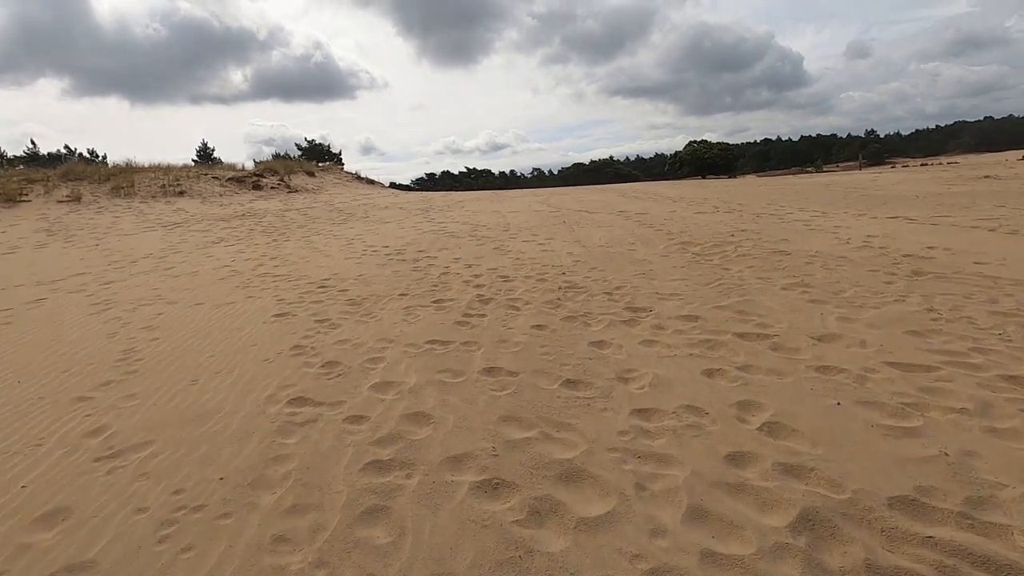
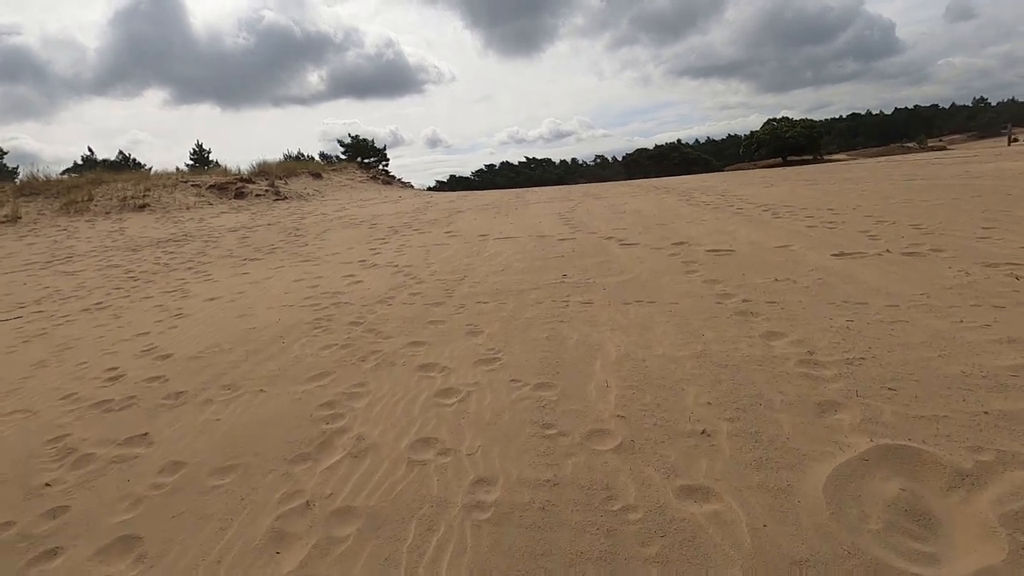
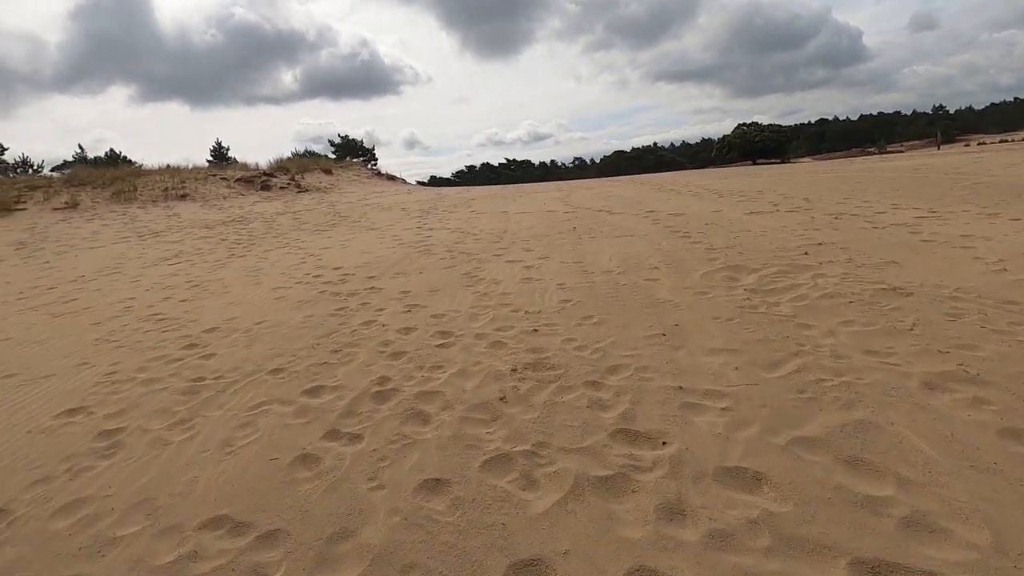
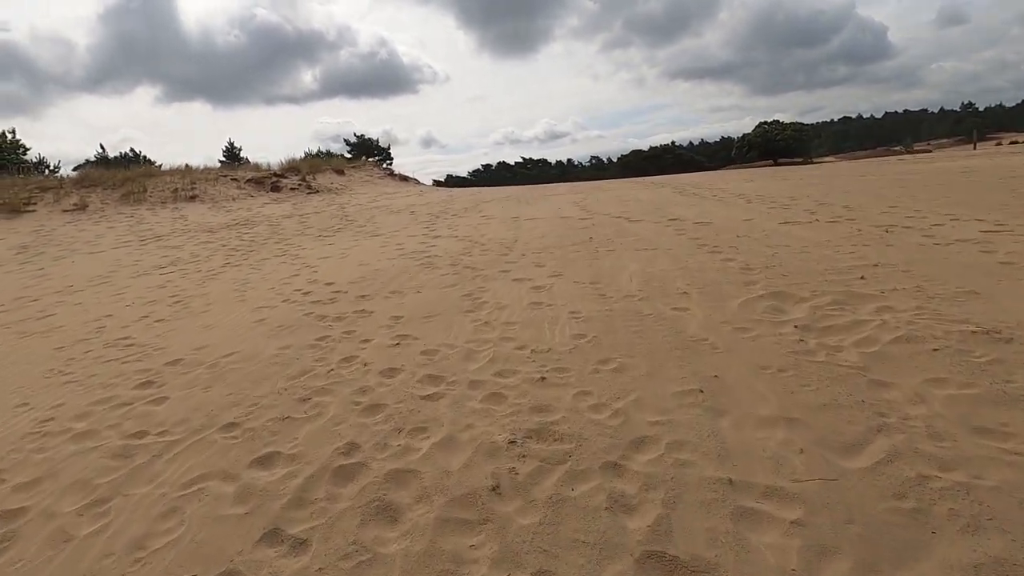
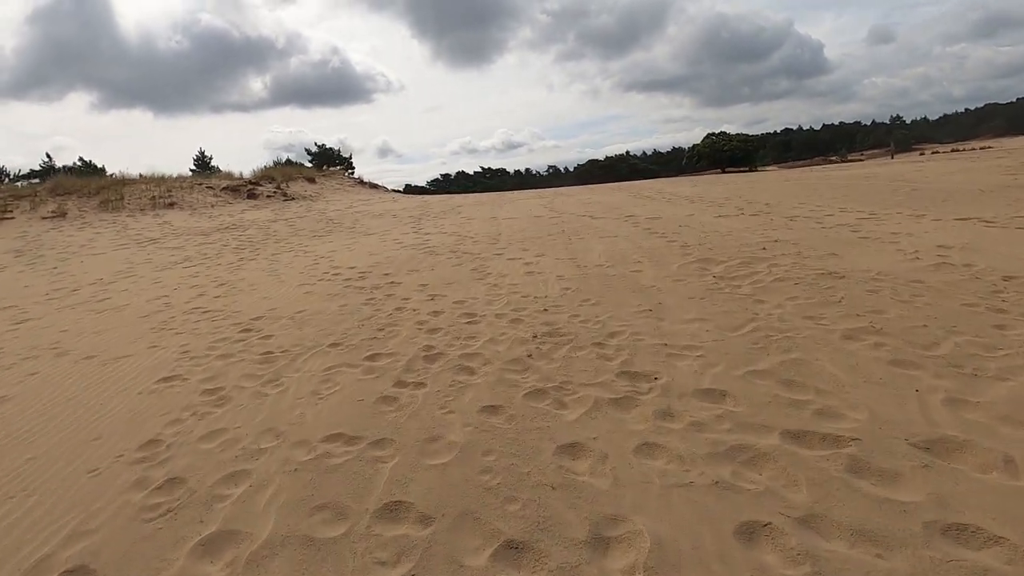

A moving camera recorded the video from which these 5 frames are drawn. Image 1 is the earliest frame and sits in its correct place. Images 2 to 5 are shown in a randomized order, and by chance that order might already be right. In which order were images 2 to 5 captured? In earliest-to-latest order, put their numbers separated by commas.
5, 3, 4, 2
